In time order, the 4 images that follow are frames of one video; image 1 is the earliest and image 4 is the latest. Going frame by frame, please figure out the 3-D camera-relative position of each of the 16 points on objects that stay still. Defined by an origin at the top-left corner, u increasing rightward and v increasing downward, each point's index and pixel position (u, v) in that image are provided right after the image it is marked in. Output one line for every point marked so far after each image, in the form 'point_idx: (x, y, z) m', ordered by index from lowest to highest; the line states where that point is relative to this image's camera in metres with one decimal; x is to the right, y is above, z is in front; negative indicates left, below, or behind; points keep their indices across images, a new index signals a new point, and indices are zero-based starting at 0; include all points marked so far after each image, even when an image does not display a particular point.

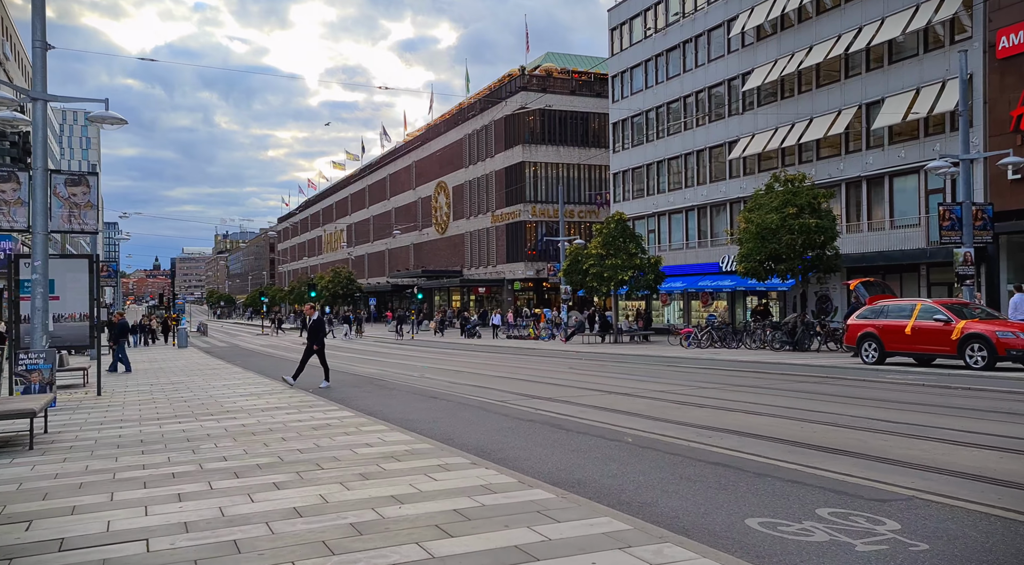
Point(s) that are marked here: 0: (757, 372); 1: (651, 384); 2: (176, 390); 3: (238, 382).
0: (+5.7, -2.1, +18.7) m
1: (+2.8, -2.0, +16.0) m
2: (-7.7, -2.4, +18.0) m
3: (-6.7, -2.4, +19.6) m
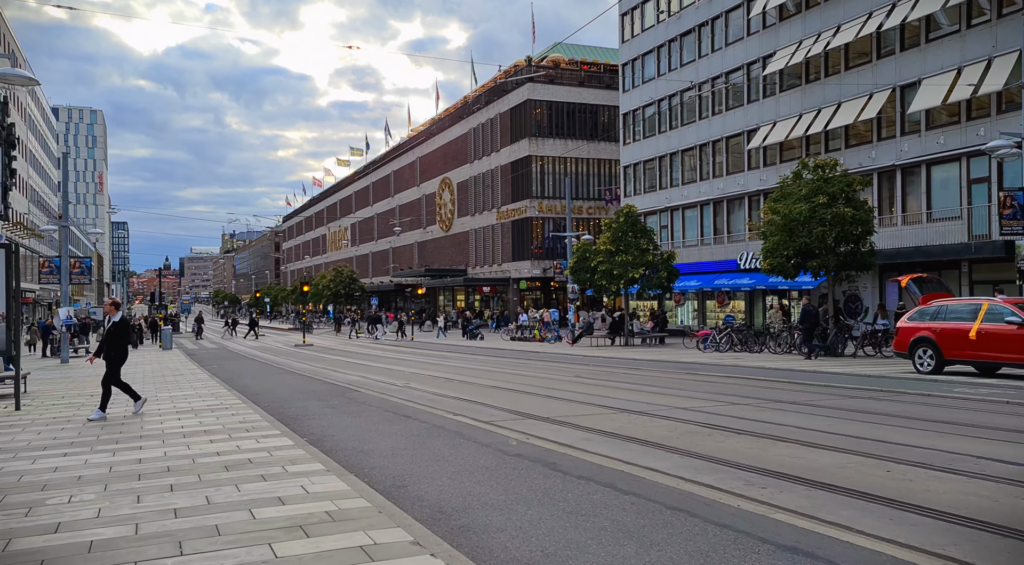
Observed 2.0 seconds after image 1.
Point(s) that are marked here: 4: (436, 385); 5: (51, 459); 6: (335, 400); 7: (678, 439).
0: (+5.6, -2.0, +16.0) m
1: (+2.6, -1.9, +13.3) m
2: (-7.8, -2.3, +15.5) m
3: (-6.8, -2.3, +17.0) m
4: (-1.6, -2.3, +17.7) m
5: (-5.0, -1.9, +8.7) m
6: (-3.2, -2.1, +14.4) m
7: (+1.9, -1.8, +9.3) m
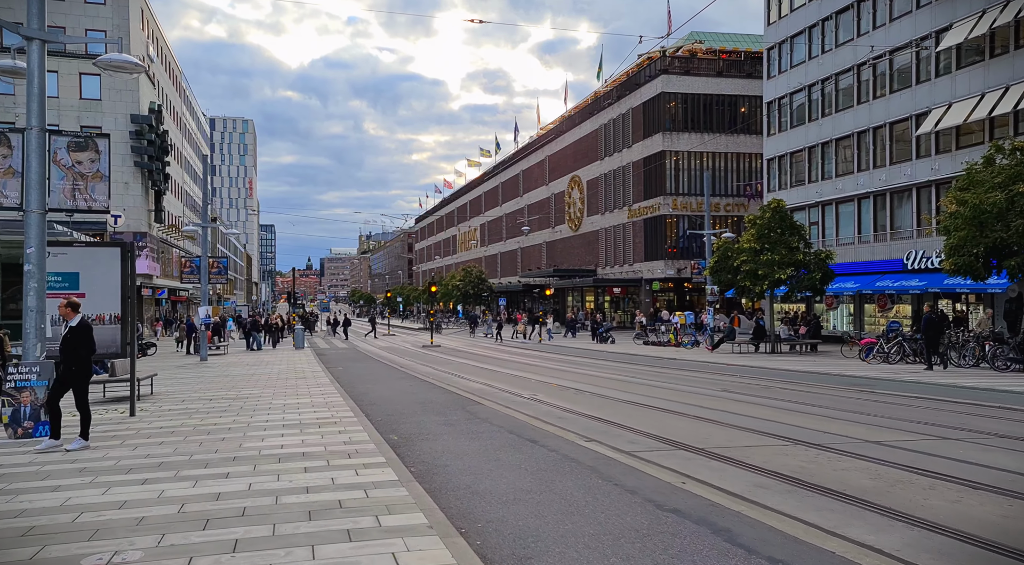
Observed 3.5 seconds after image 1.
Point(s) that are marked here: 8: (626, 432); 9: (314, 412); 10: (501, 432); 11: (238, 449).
0: (+8.0, -2.0, +13.0) m
1: (+4.6, -2.0, +10.9) m
2: (-5.3, -2.3, +14.7) m
3: (-4.1, -2.3, +16.0) m
4: (+1.1, -2.3, +15.9) m
5: (-3.7, -1.9, +7.6) m
6: (-1.0, -2.1, +12.9) m
7: (+3.3, -1.9, +7.1) m
8: (+1.6, -2.0, +10.9) m
9: (-3.3, -2.2, +13.2) m
10: (-0.1, -2.0, +10.9) m
11: (-3.3, -2.0, +9.7) m
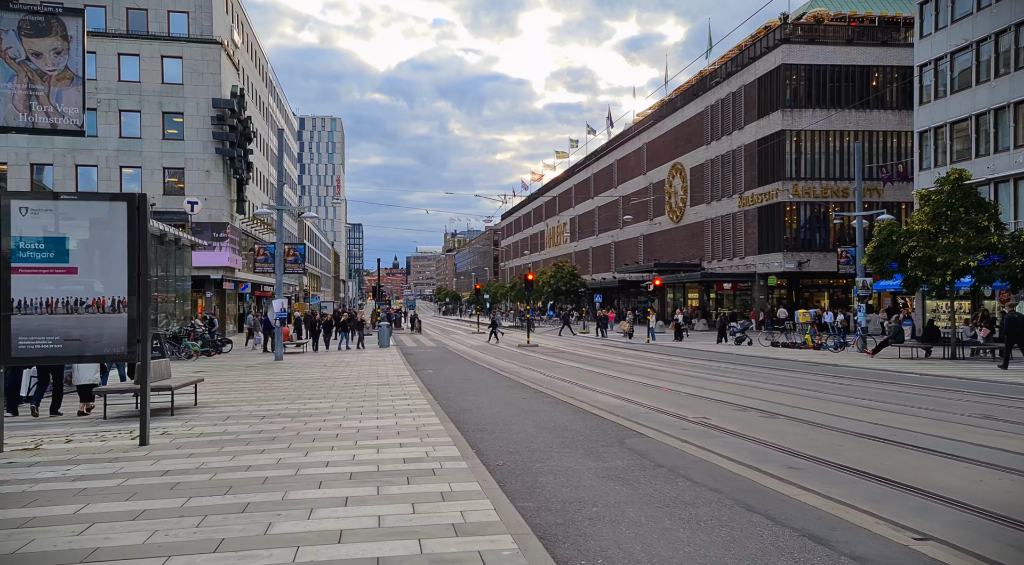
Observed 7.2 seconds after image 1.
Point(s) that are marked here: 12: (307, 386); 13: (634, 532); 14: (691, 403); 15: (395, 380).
0: (+10.0, -1.7, +7.3) m
1: (+6.4, -1.7, +5.5) m
2: (-3.1, -1.9, +10.4) m
3: (-1.7, -1.9, +11.6) m
4: (+3.4, -2.0, +10.9) m
5: (-2.2, -1.6, +3.1) m
6: (+1.0, -1.8, +8.1) m
7: (+4.7, -1.5, +1.9) m
8: (+3.3, -1.7, +5.8) m
9: (-1.2, -1.8, +8.7) m
10: (+1.7, -1.7, +6.0) m
11: (-1.6, -1.7, +5.2) m
12: (-4.5, -2.3, +17.4) m
13: (+0.8, -1.7, +5.3) m
14: (+3.3, -2.2, +14.4) m
15: (-2.7, -2.3, +18.9) m
